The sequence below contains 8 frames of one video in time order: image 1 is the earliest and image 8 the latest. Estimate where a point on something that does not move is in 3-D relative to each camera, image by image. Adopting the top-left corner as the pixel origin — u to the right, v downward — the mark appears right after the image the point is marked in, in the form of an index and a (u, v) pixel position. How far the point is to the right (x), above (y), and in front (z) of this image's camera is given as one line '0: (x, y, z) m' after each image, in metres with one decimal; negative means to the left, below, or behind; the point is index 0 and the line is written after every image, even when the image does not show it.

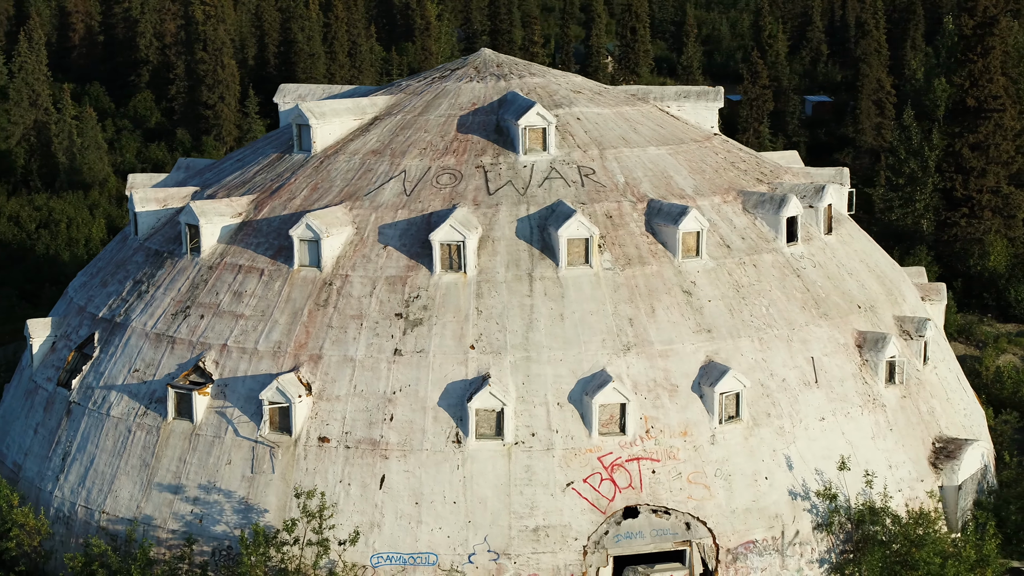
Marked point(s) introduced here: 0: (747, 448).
0: (+4.7, -3.2, +20.0) m
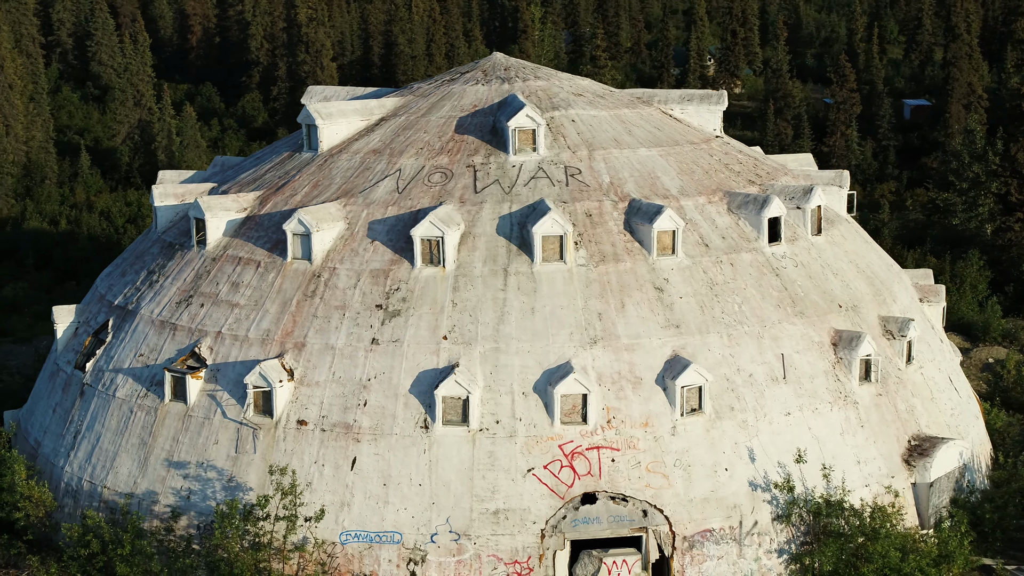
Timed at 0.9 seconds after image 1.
0: (+4.1, -3.1, +20.5) m
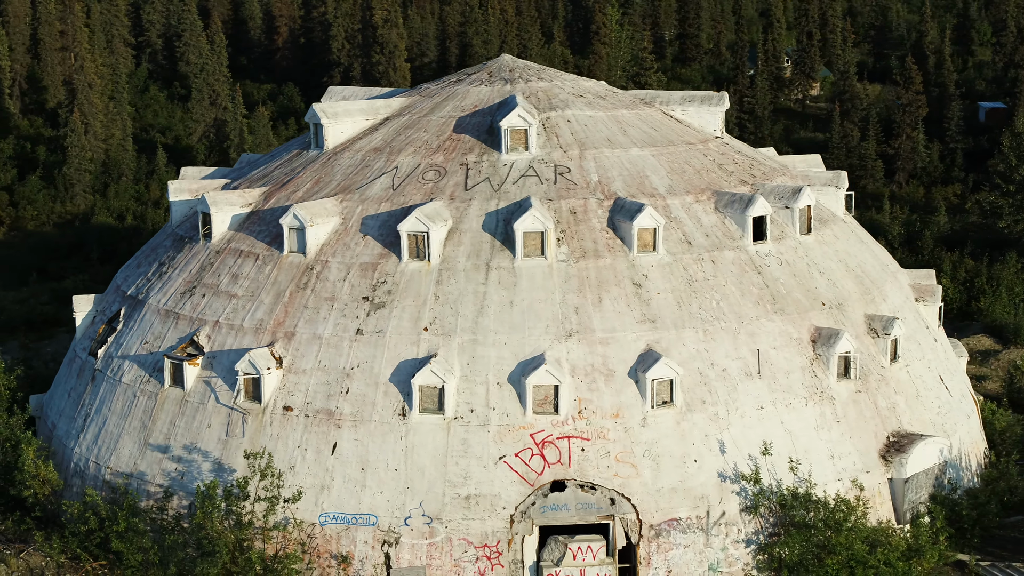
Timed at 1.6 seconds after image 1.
0: (+3.5, -3.0, +21.0) m
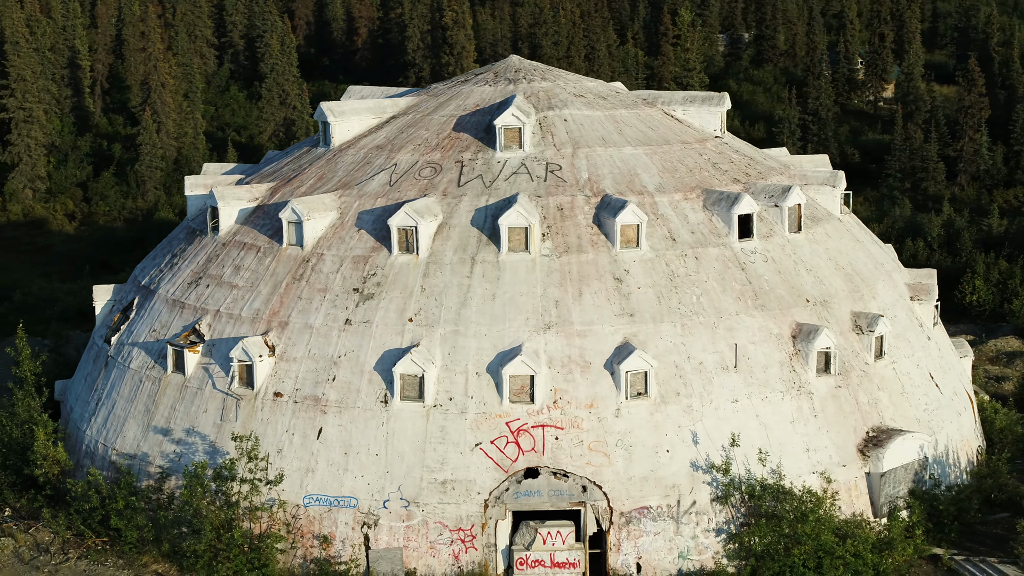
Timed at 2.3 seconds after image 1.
0: (+3.0, -2.9, +21.5) m
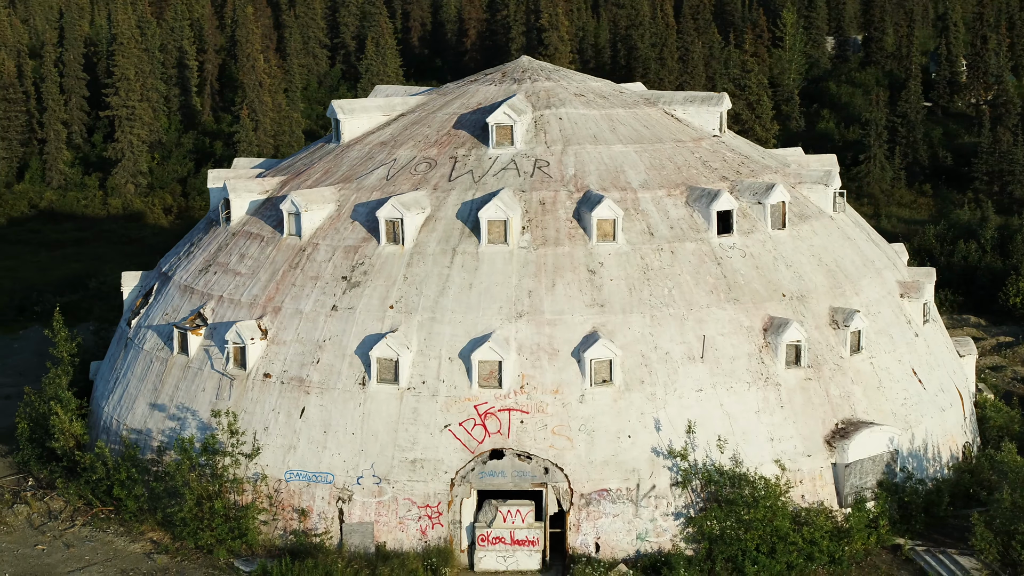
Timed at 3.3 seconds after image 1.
0: (+2.3, -2.7, +22.4) m
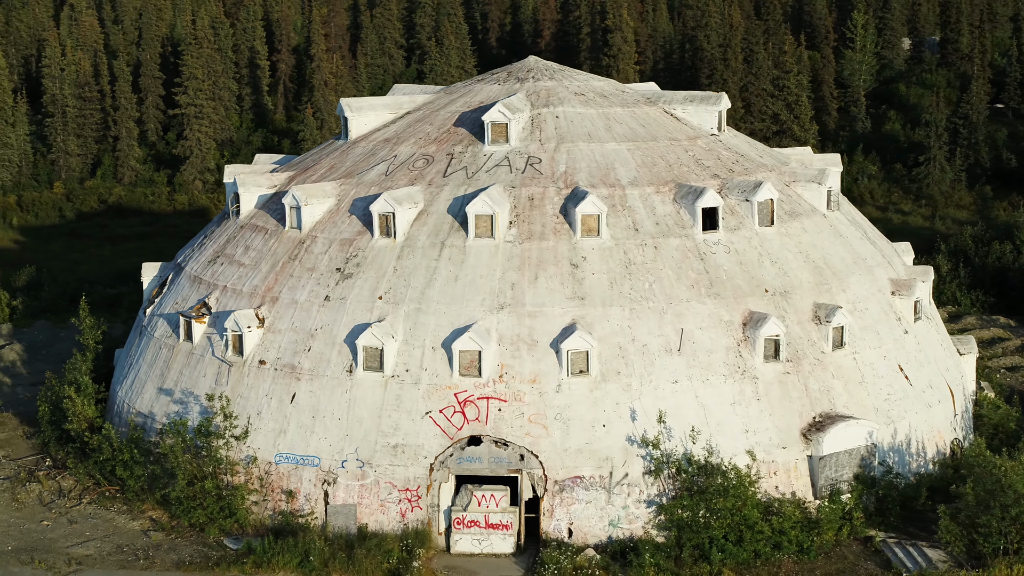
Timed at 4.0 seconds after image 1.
0: (+1.8, -2.5, +23.0) m
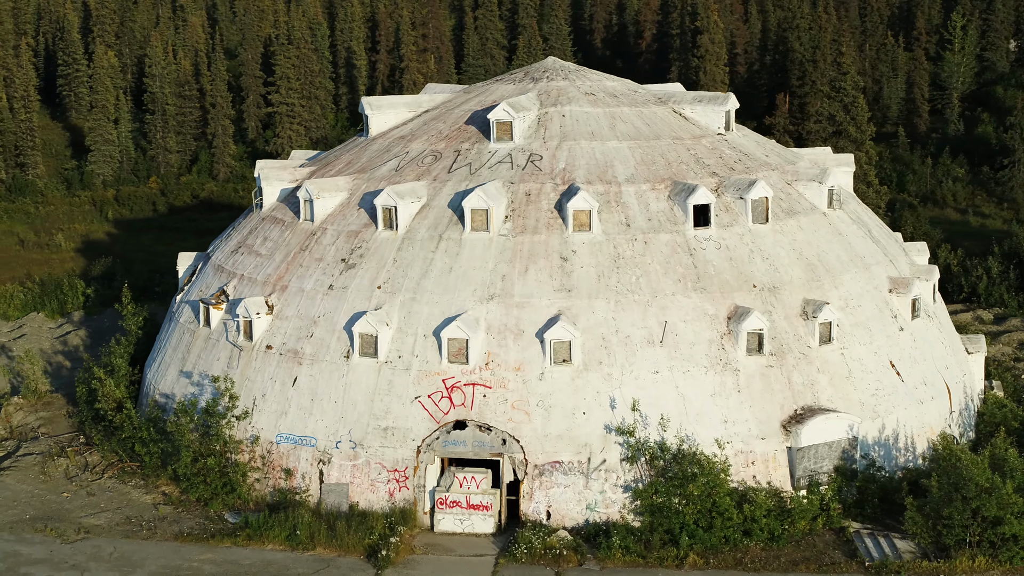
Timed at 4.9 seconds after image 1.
0: (+1.5, -2.4, +23.9) m
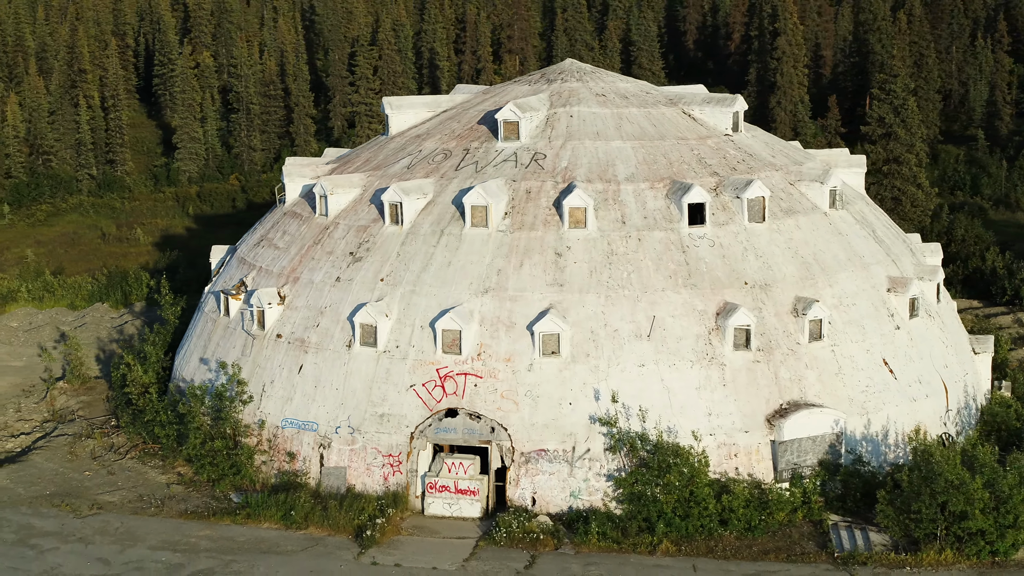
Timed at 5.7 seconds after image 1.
0: (+1.2, -2.2, +24.8) m
